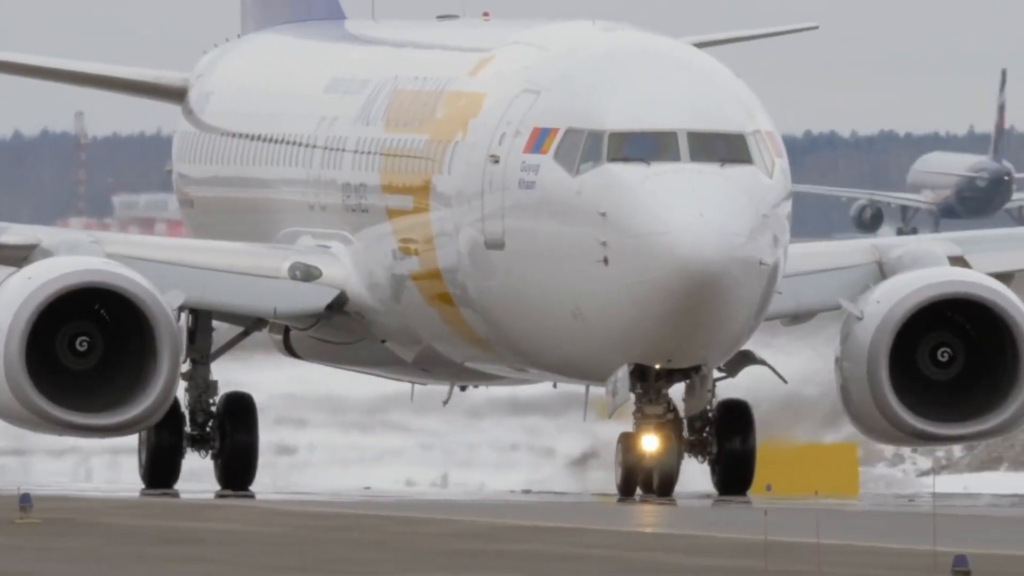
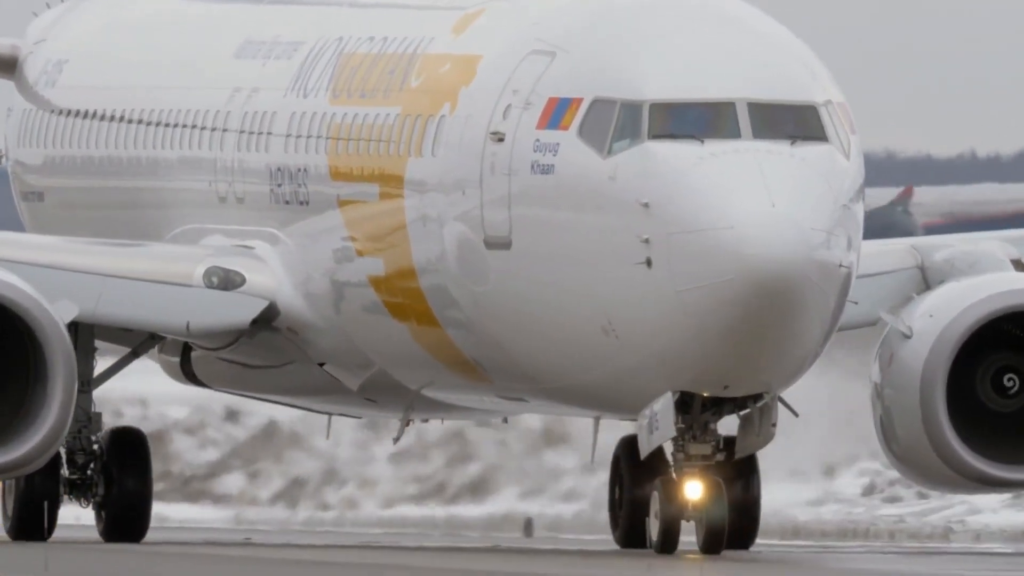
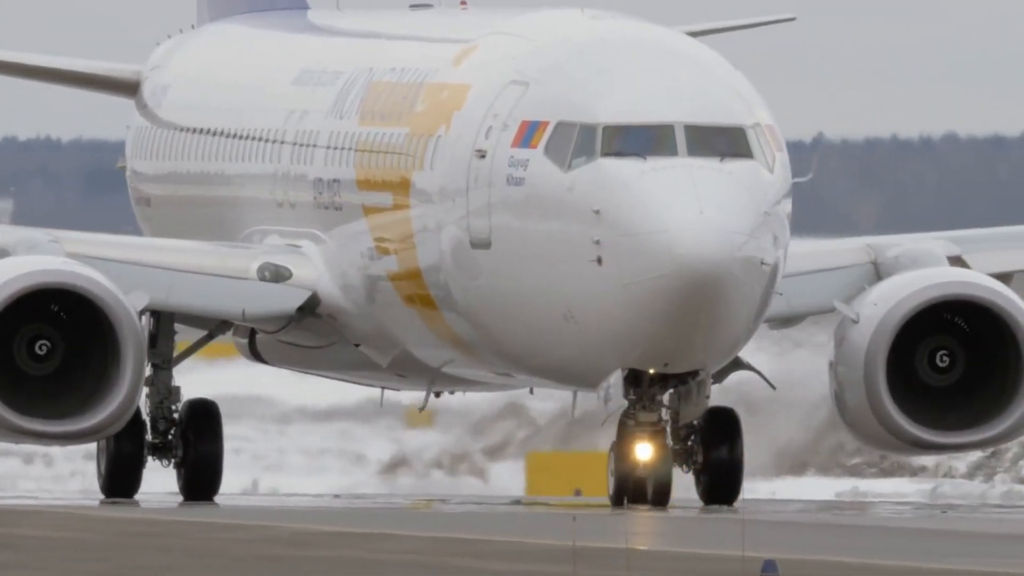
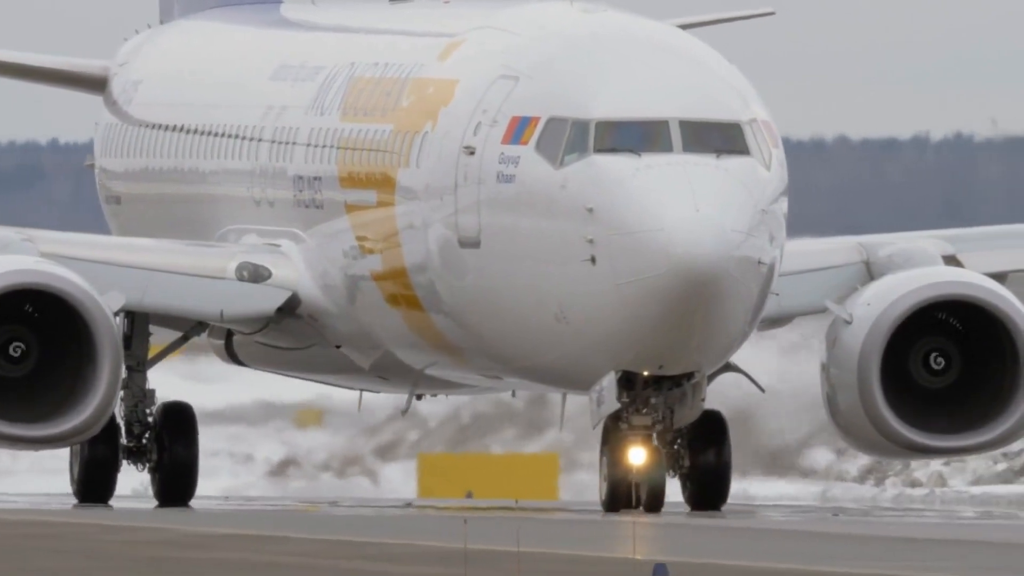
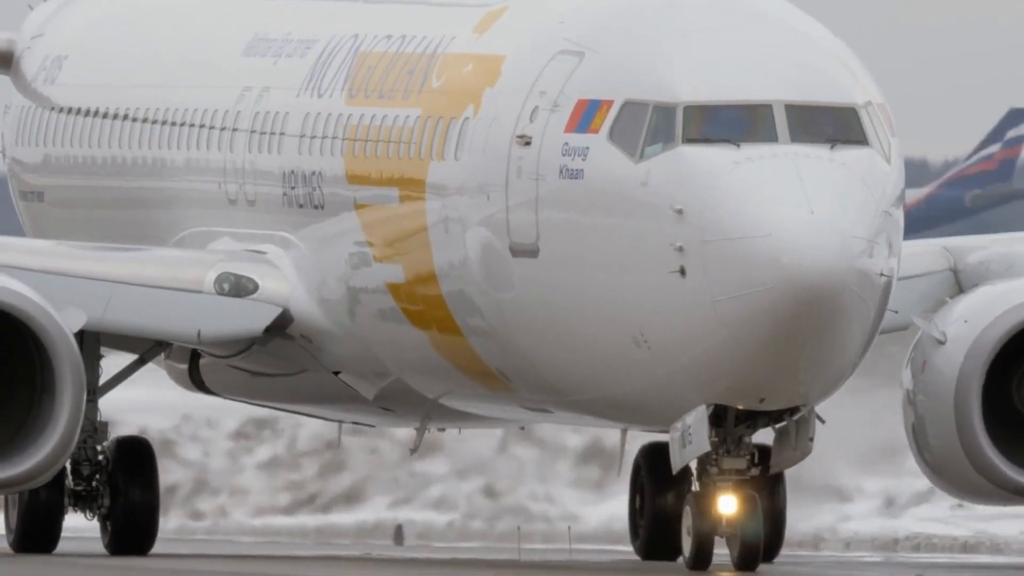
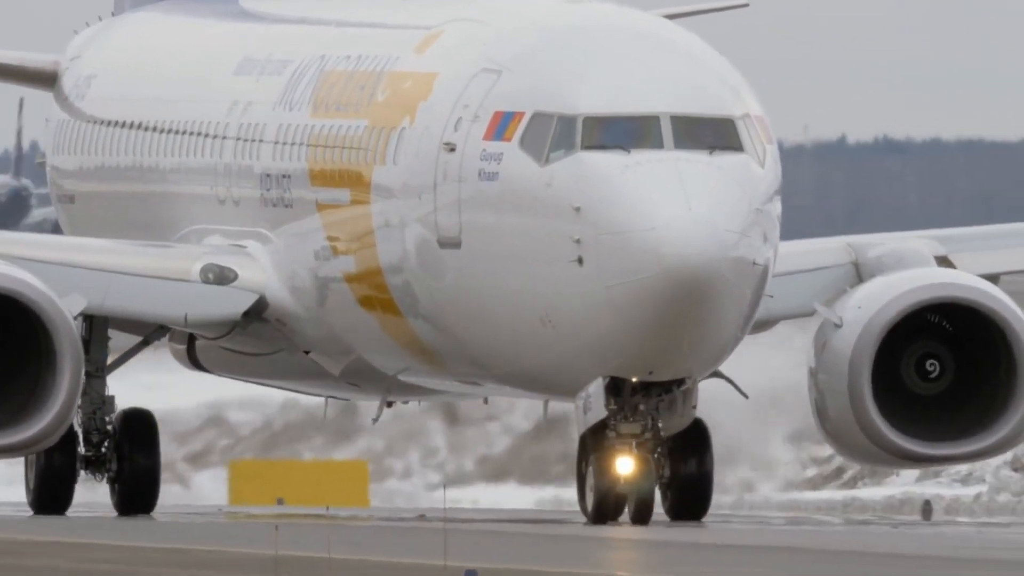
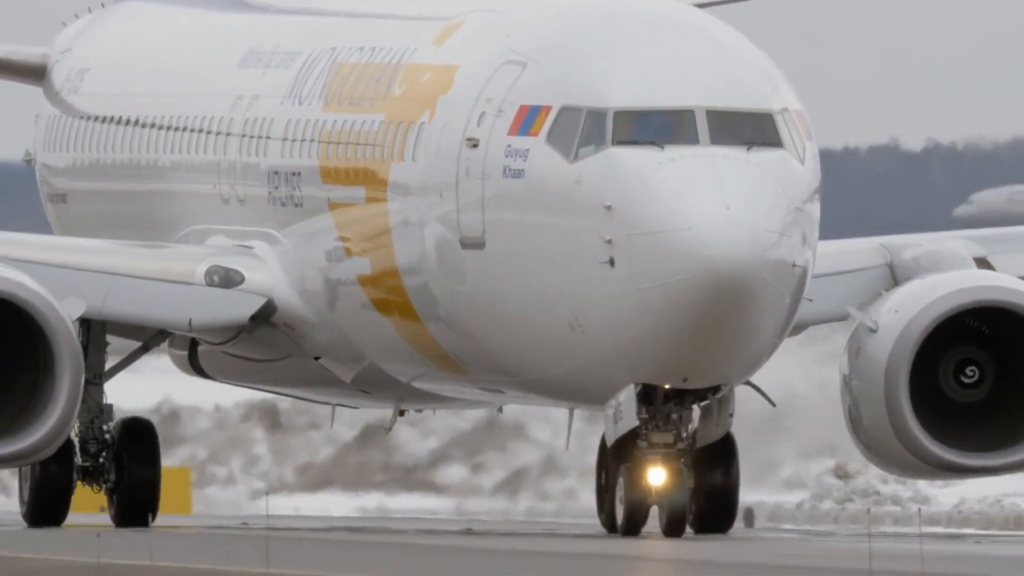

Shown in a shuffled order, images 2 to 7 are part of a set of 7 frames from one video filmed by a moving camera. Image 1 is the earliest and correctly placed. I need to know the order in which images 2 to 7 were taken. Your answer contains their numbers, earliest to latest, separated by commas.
3, 4, 6, 7, 2, 5
